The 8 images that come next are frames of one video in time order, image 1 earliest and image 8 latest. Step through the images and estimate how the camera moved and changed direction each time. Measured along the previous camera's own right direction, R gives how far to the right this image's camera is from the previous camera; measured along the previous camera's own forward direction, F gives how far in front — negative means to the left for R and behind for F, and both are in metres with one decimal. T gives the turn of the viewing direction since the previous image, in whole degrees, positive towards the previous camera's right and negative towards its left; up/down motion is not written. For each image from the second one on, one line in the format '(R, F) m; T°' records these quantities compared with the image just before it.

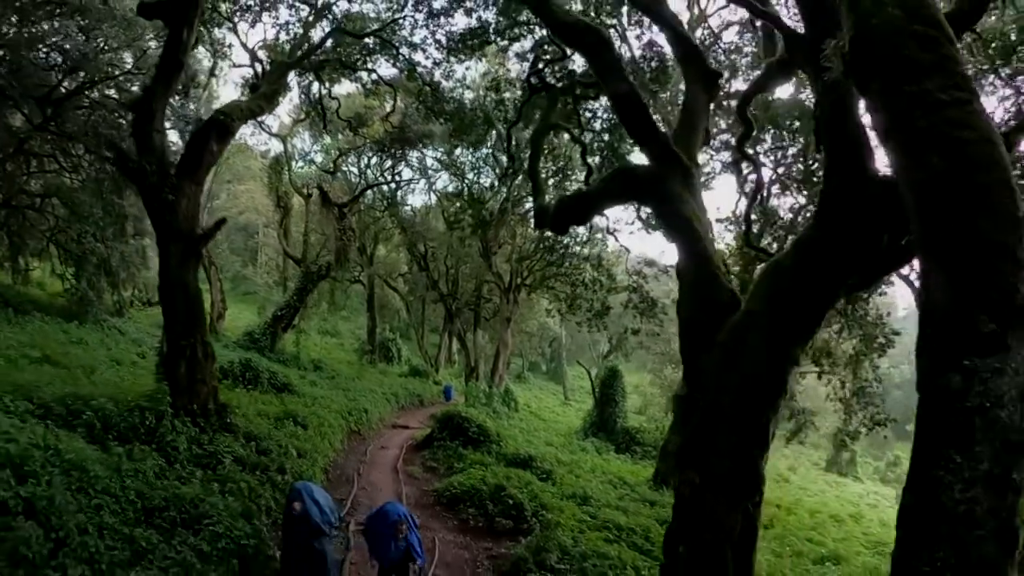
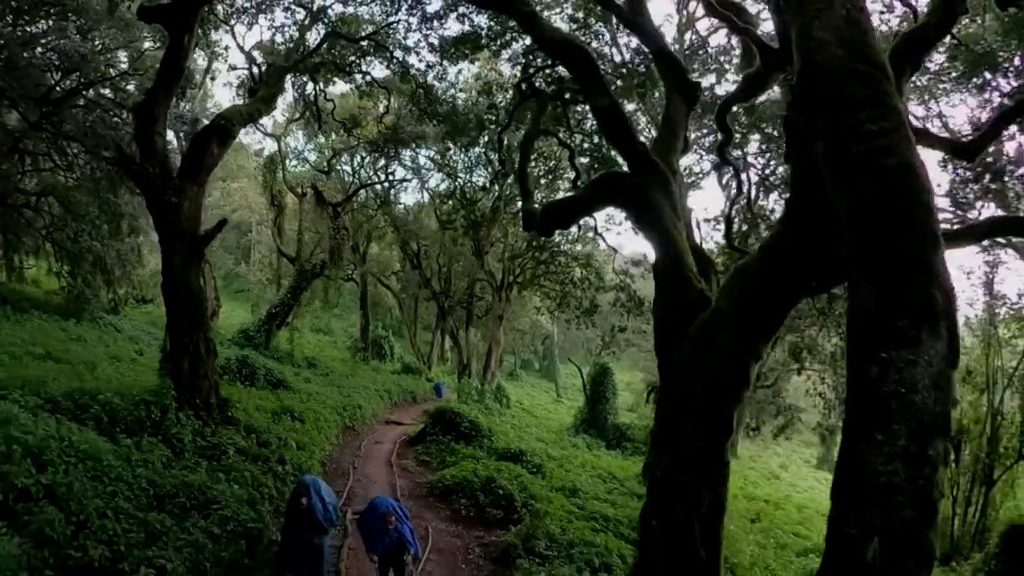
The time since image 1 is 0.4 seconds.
(0.0, -0.4) m; +1°
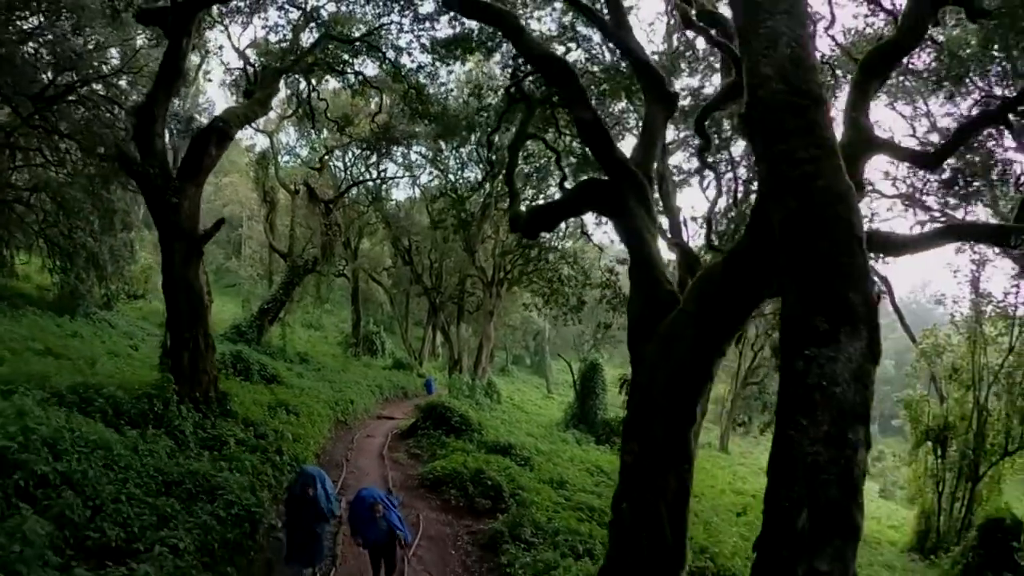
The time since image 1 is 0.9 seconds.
(0.0, -0.5) m; +1°
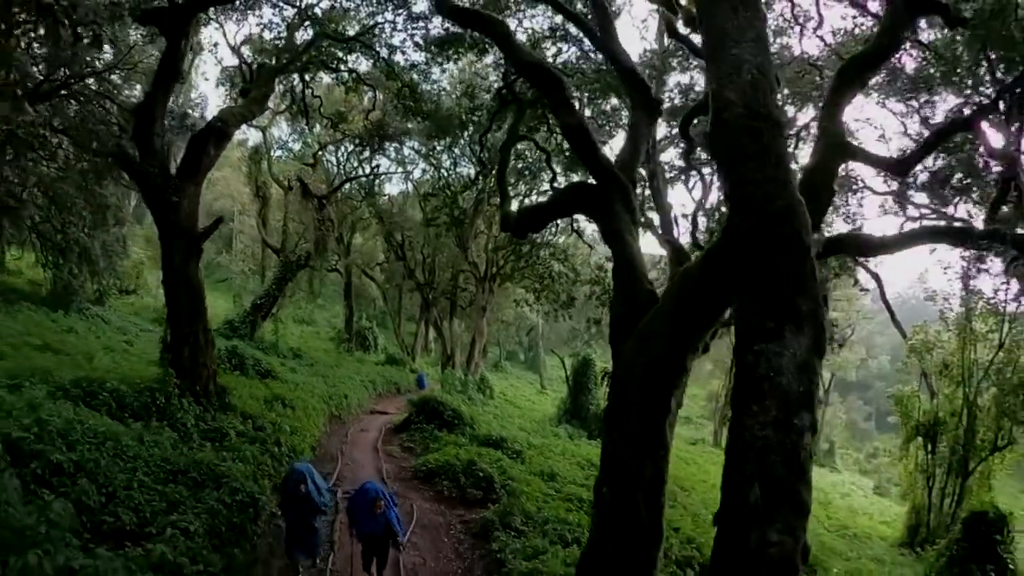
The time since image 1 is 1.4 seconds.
(0.0, -0.4) m; +1°
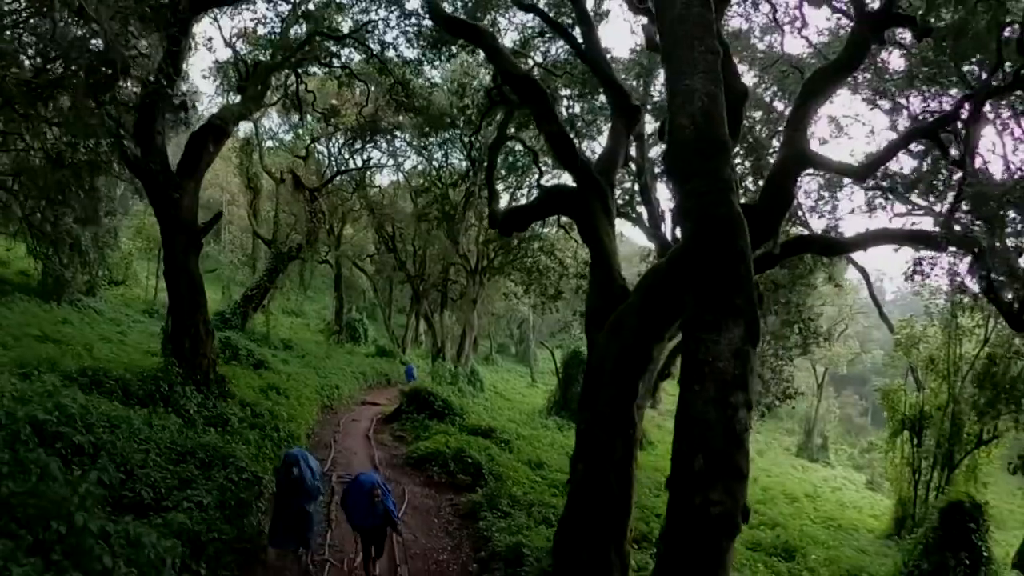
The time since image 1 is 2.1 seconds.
(0.0, -0.6) m; +1°
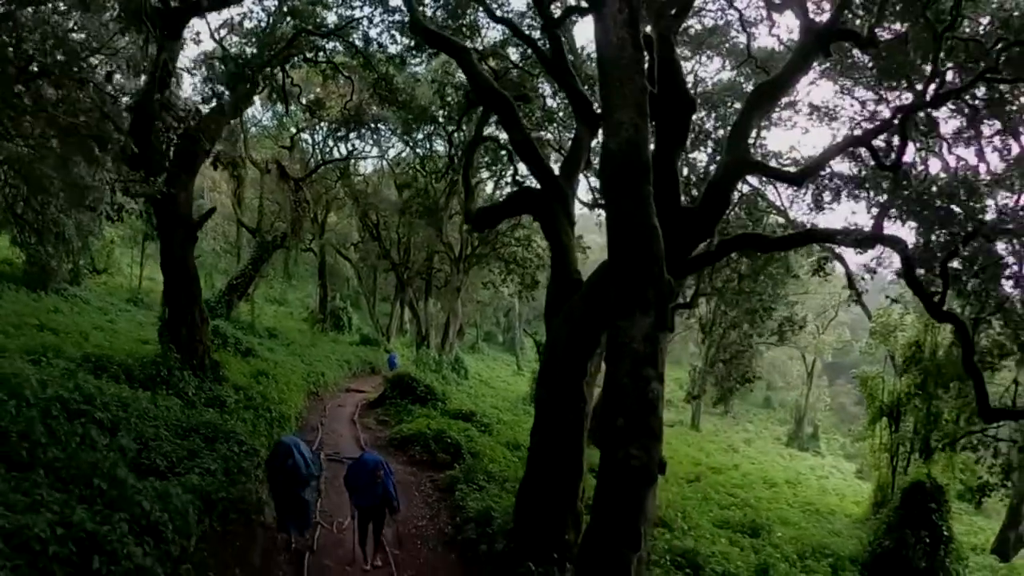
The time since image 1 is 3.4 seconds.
(+0.1, -0.9) m; +1°
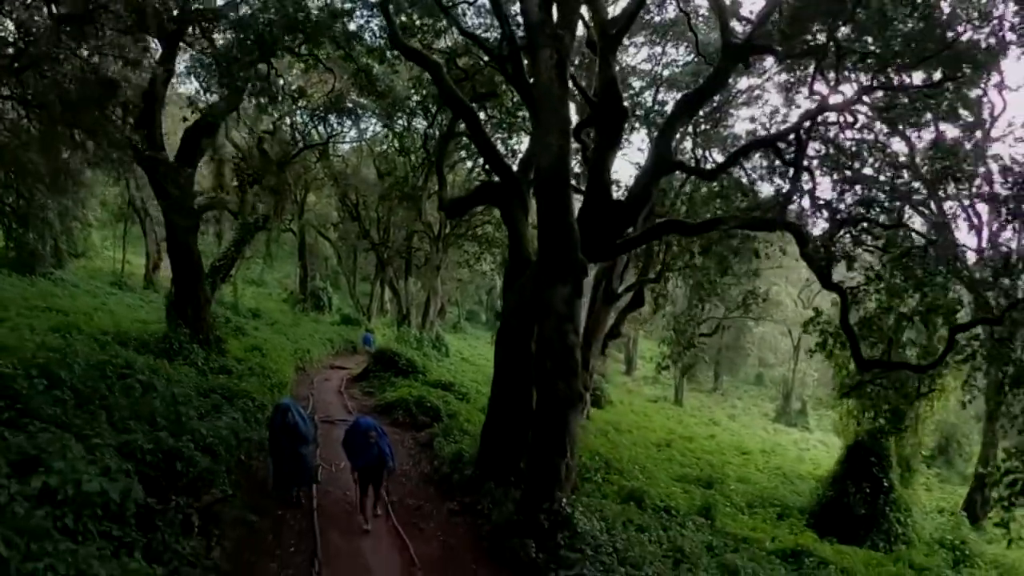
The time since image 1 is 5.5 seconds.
(+0.2, -1.7) m; +1°
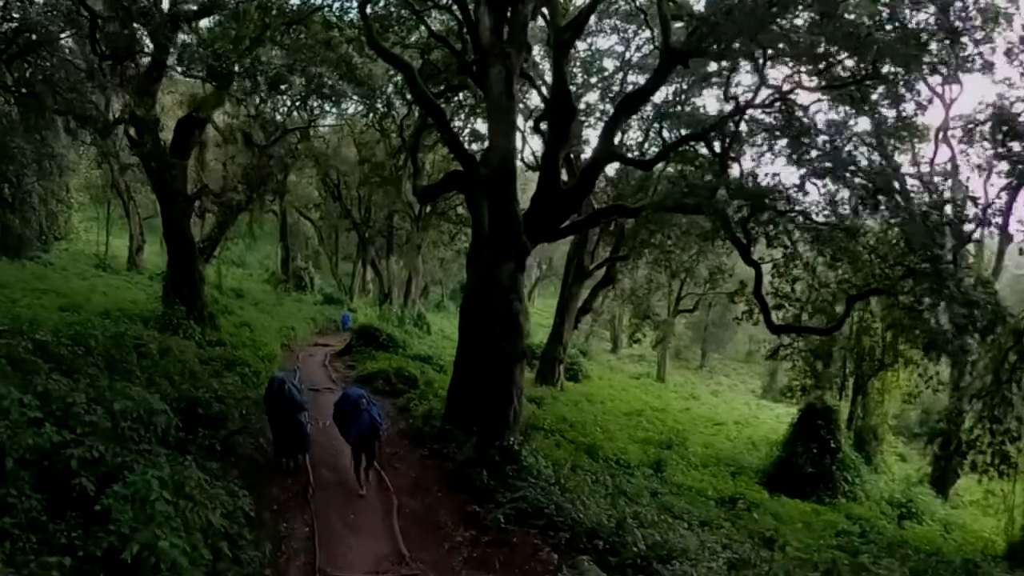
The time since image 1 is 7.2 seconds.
(+0.3, -1.5) m; +1°
